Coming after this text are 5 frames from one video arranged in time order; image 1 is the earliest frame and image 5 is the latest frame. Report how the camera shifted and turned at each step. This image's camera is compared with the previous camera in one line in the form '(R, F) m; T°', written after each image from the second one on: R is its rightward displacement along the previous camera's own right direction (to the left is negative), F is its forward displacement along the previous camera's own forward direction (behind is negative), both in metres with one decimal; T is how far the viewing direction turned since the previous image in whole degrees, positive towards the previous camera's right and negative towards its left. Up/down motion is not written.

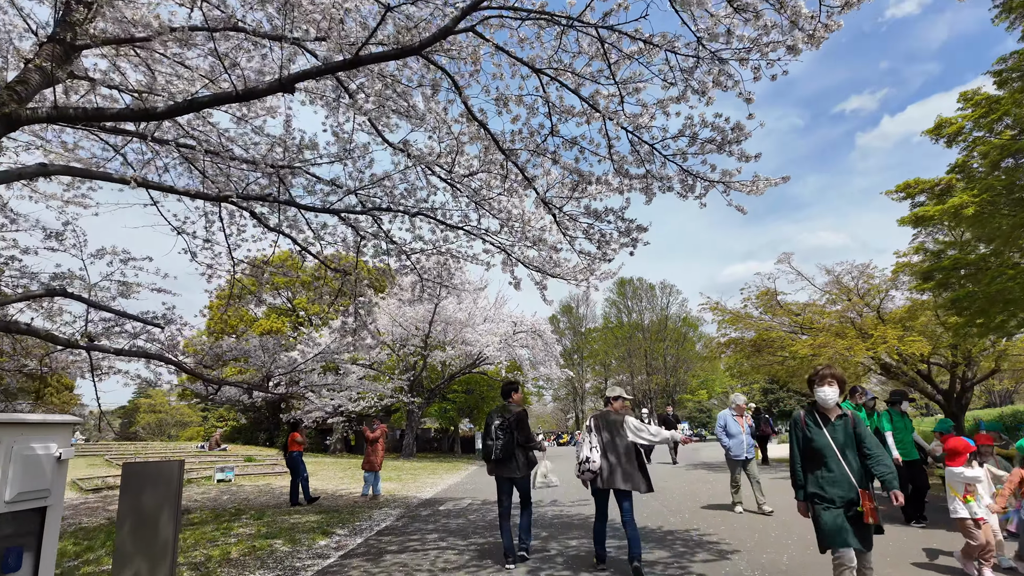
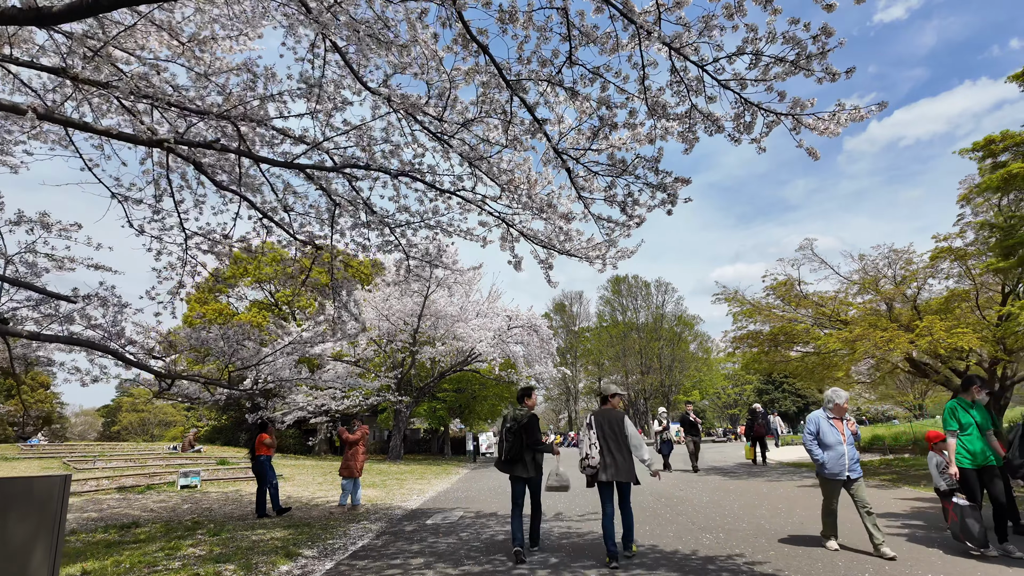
(-0.1, +1.1) m; +1°
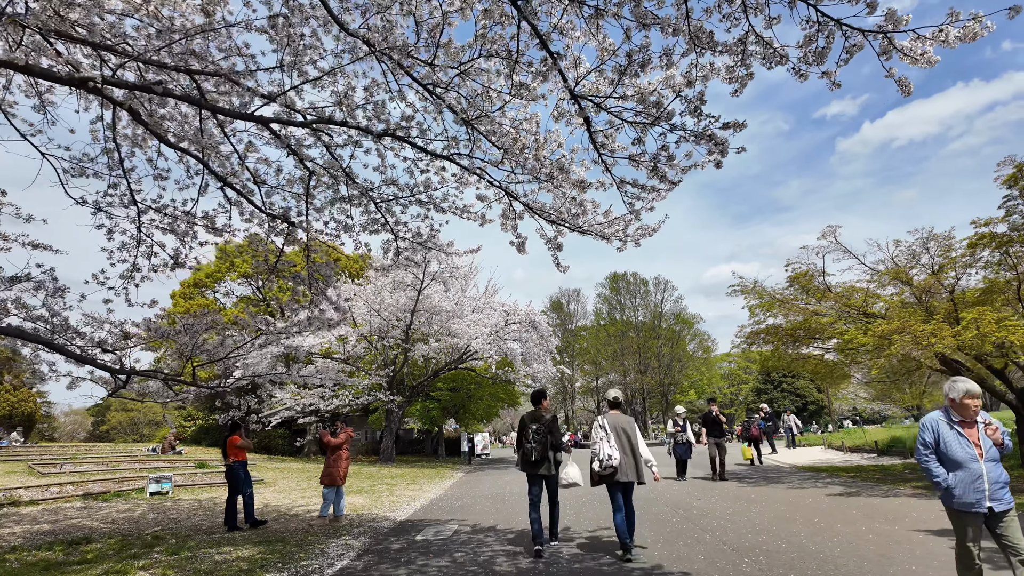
(-0.1, +0.8) m; 0°
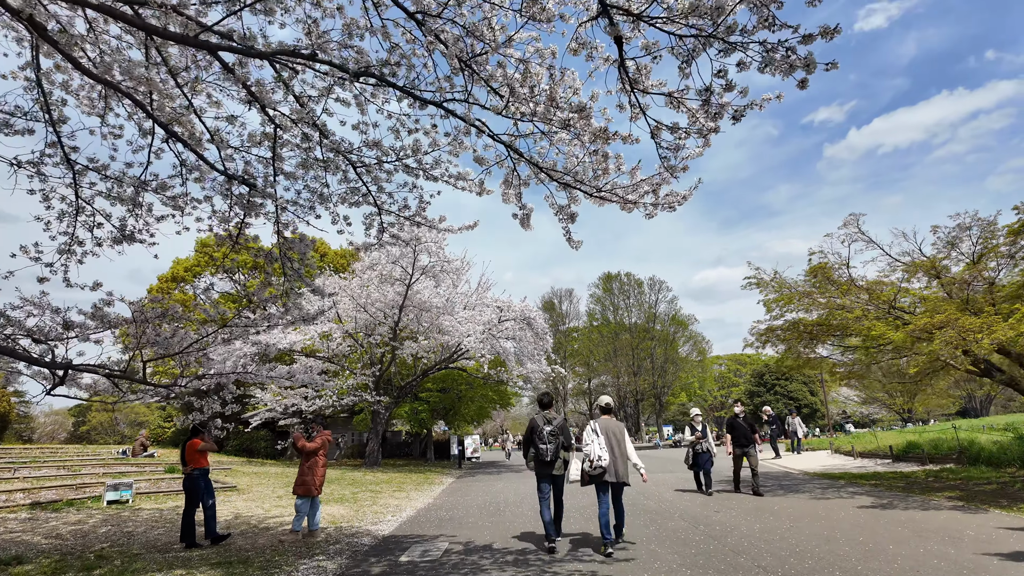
(-0.1, +0.8) m; +1°
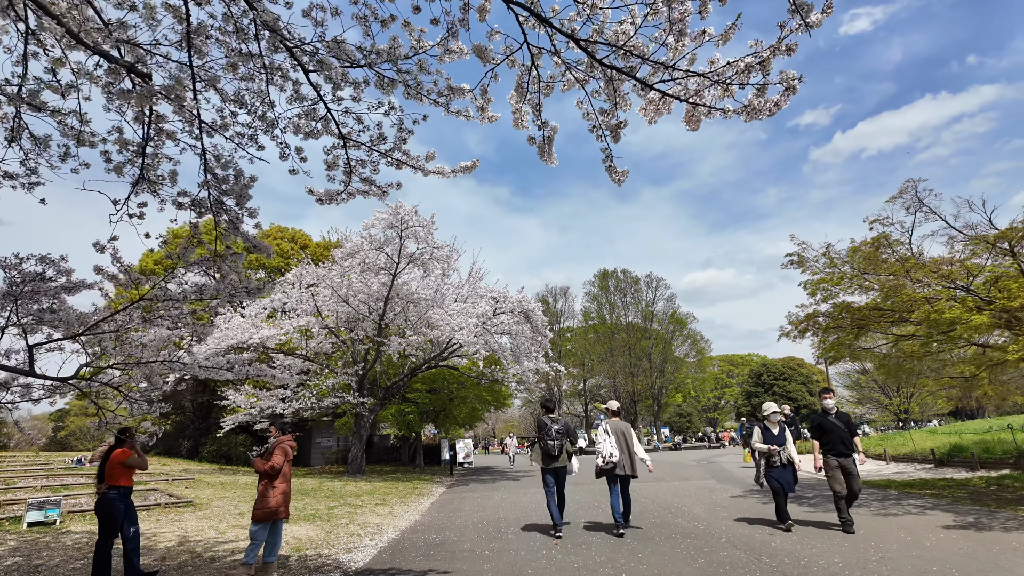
(-0.2, +1.4) m; +1°
